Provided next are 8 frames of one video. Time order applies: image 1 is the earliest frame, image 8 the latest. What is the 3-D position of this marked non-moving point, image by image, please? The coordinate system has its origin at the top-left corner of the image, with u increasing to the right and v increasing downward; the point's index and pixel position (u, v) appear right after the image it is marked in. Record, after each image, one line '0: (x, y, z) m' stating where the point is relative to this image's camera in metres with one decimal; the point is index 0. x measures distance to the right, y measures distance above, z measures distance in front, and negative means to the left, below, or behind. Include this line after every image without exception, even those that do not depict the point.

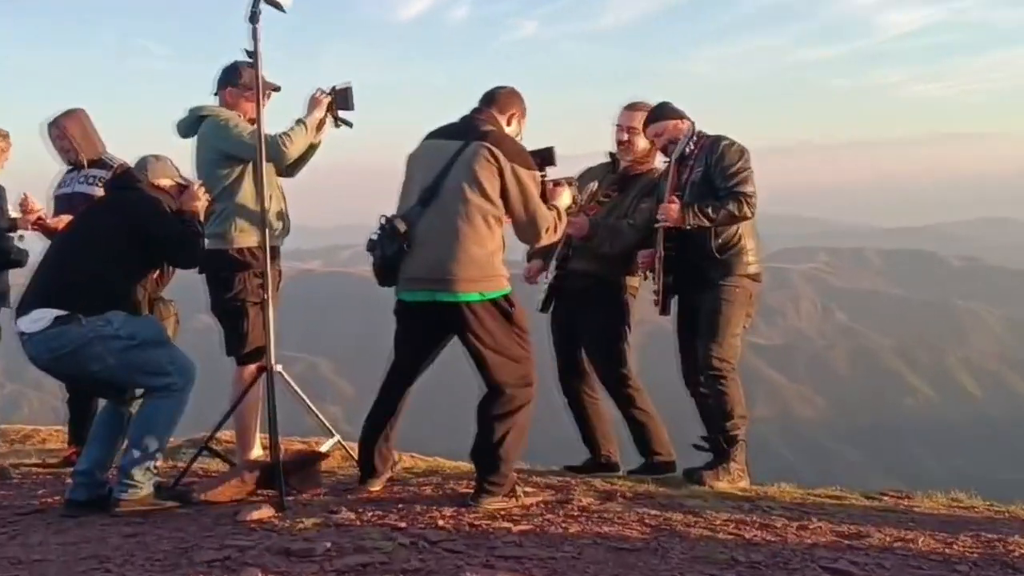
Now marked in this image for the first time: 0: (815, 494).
0: (+1.4, -0.9, +7.1) m
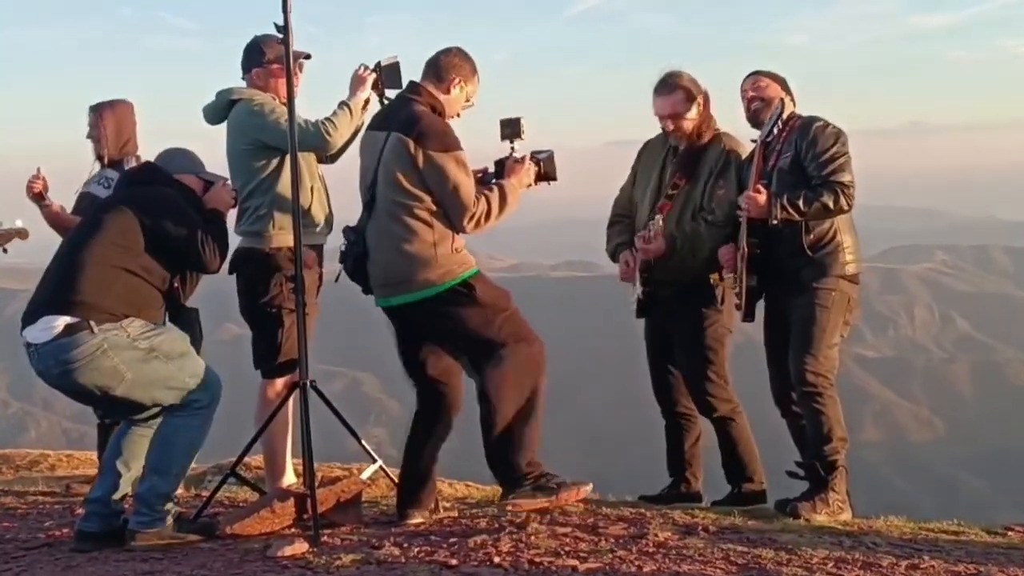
0: (+1.6, -0.9, +6.2) m
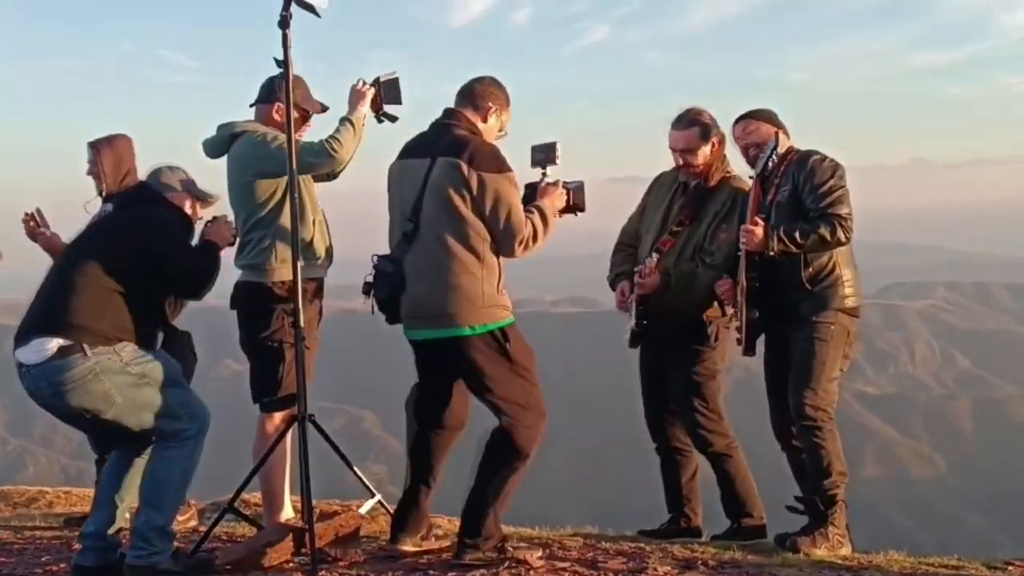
0: (+1.6, -1.1, +6.2) m
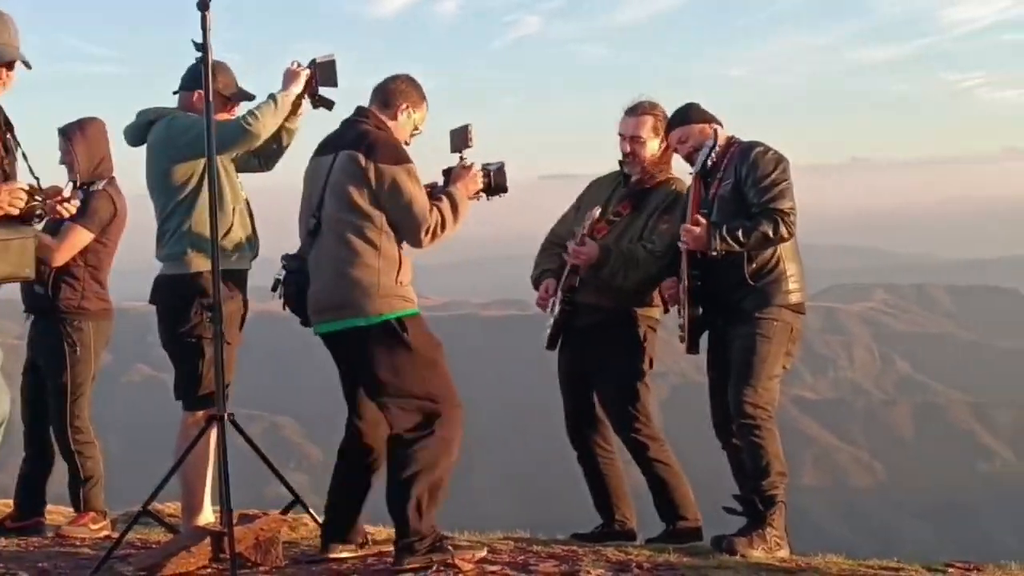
0: (+1.3, -1.0, +6.0) m
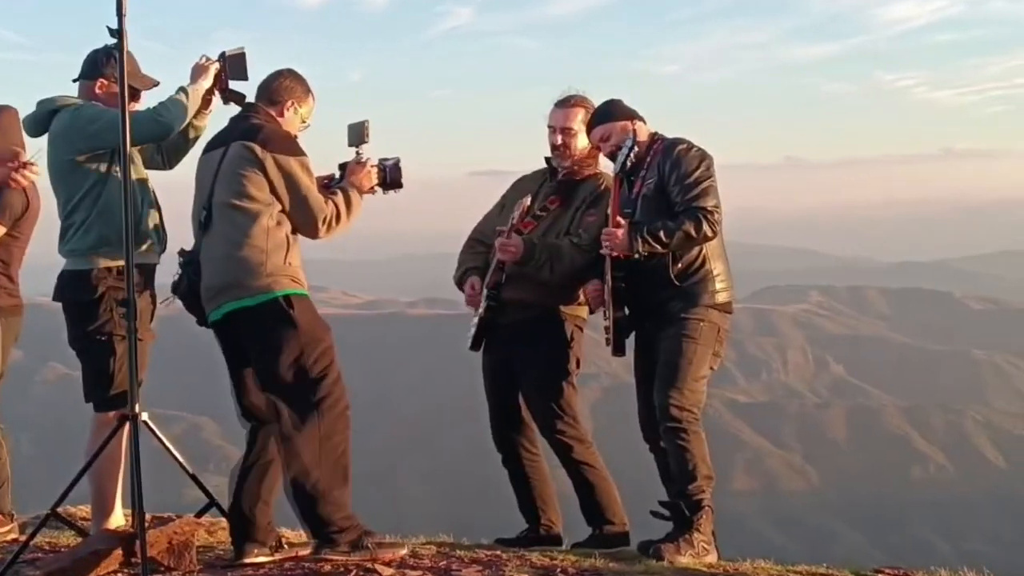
0: (+1.1, -1.0, +5.9) m
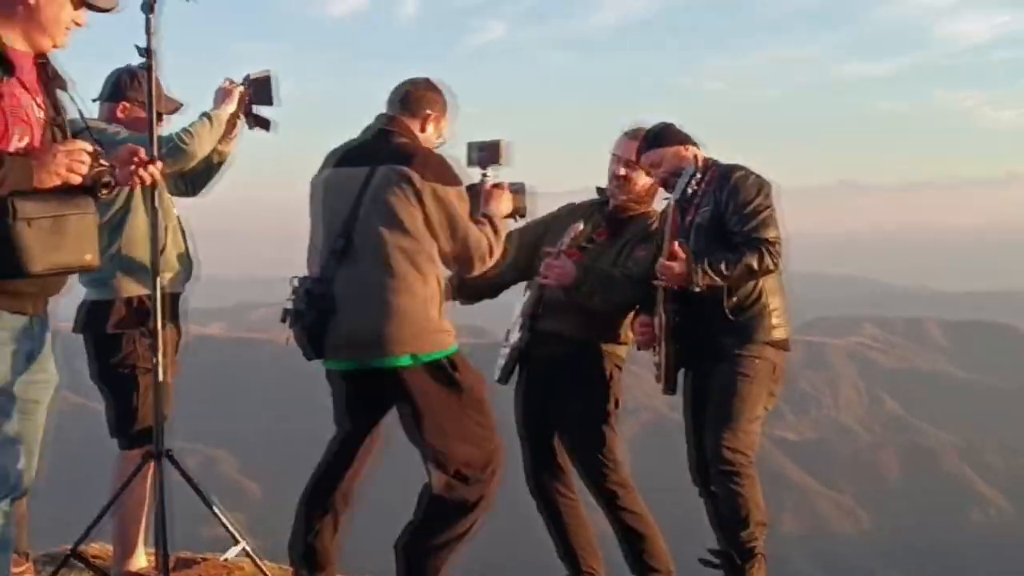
0: (+1.2, -1.2, +5.6) m
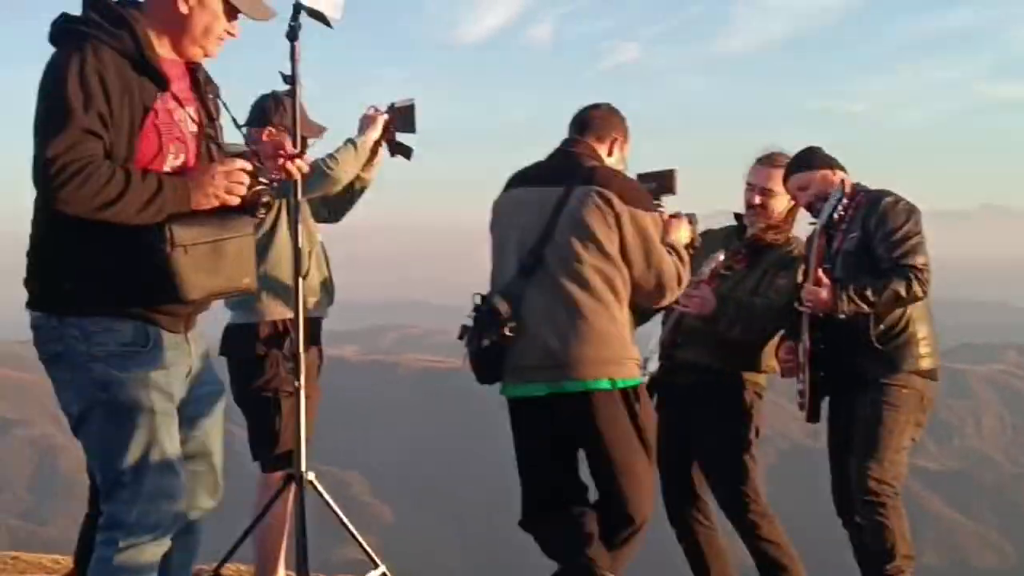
0: (+1.7, -1.3, +5.4) m
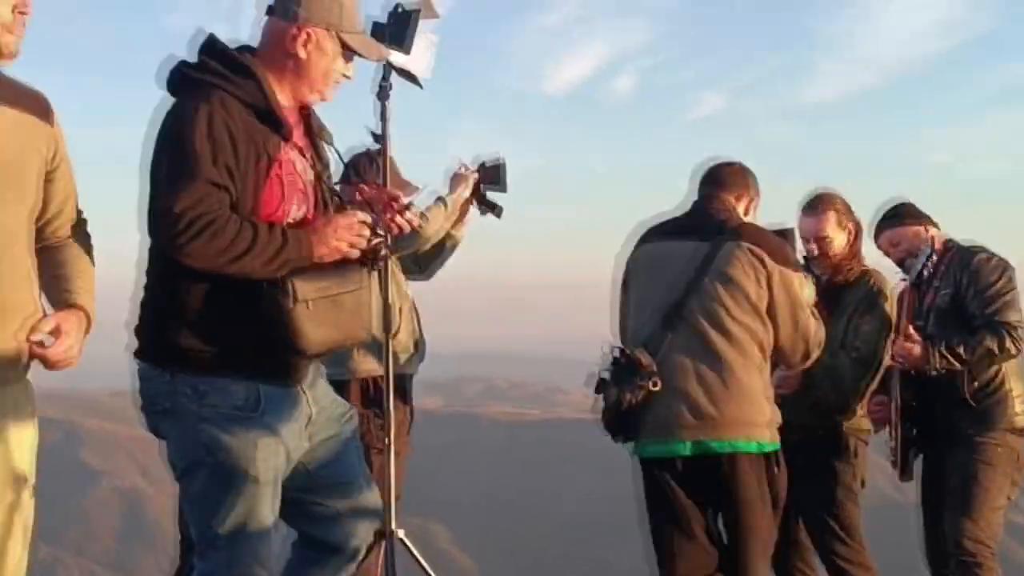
0: (+2.0, -1.5, +5.3) m
